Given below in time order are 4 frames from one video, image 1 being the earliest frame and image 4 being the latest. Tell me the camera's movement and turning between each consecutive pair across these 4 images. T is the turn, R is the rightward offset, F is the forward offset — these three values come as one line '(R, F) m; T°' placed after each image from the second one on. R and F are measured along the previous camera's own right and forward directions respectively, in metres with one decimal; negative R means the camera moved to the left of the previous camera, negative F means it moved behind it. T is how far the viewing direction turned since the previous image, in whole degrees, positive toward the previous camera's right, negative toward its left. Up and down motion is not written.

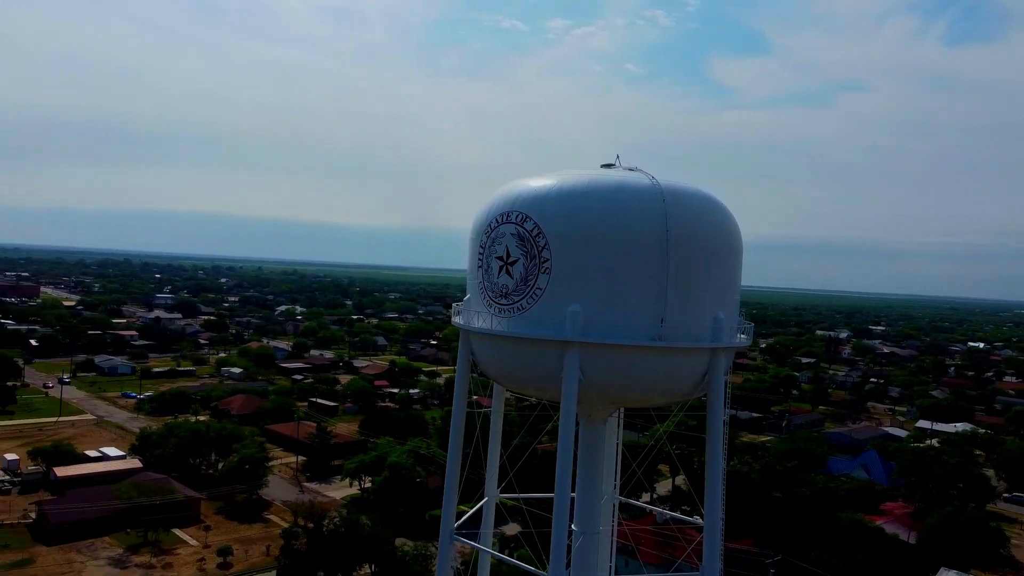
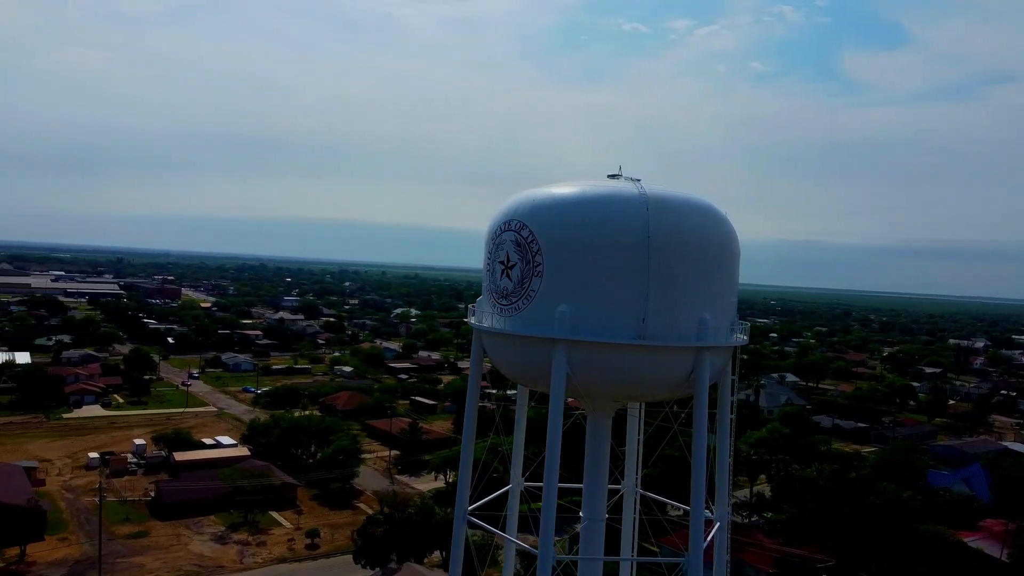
(+0.8, -0.4) m; -8°
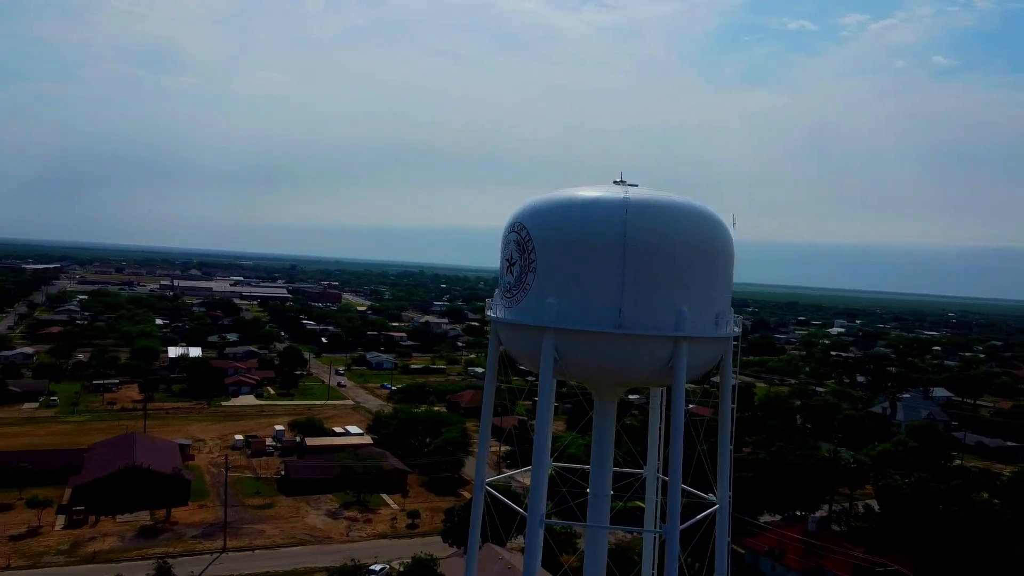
(+1.1, -0.6) m; -11°
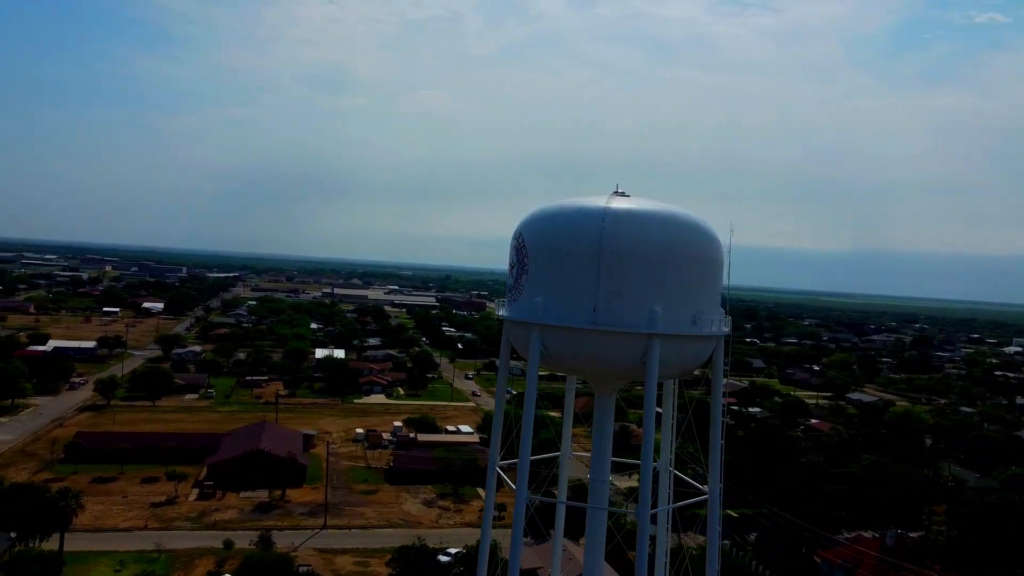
(+1.2, -0.6) m; -11°
